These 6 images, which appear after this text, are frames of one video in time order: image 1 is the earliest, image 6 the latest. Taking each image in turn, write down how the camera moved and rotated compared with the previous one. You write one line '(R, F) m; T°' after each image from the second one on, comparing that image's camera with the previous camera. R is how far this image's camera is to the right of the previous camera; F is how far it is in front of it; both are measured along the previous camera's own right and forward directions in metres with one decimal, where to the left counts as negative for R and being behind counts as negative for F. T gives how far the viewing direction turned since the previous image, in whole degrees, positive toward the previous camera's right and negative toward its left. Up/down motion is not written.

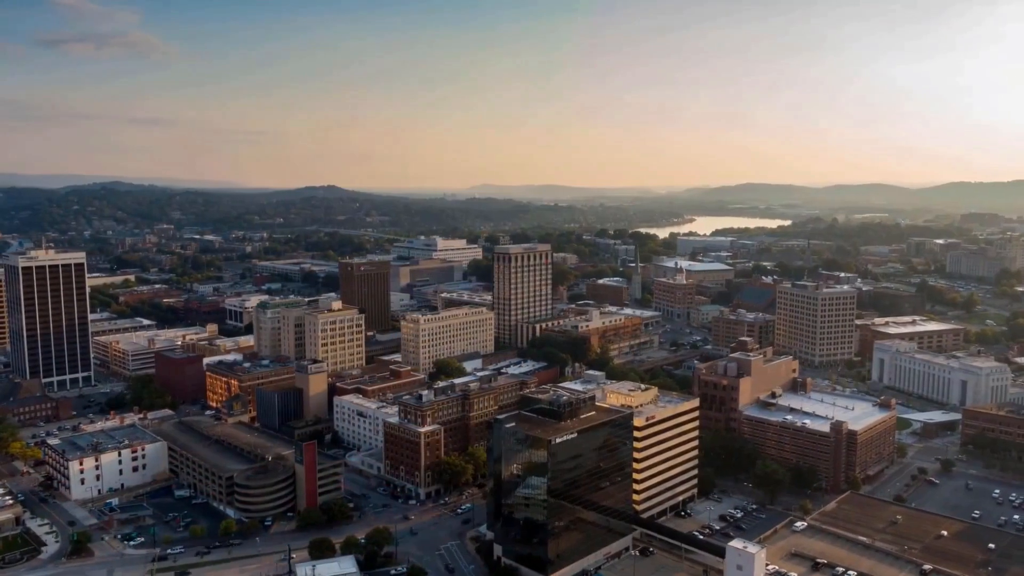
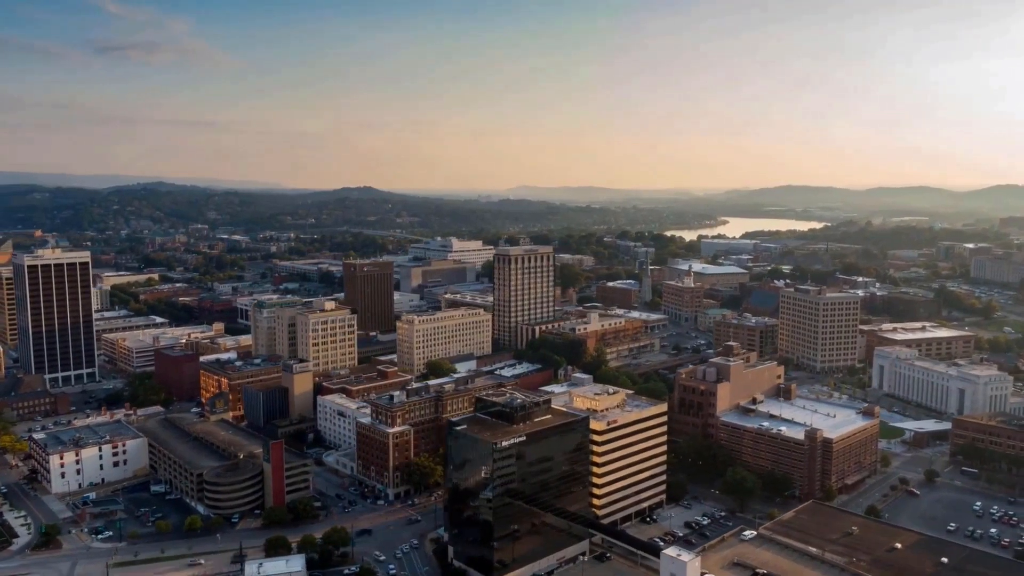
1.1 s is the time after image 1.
(+3.3, +0.1) m; -3°
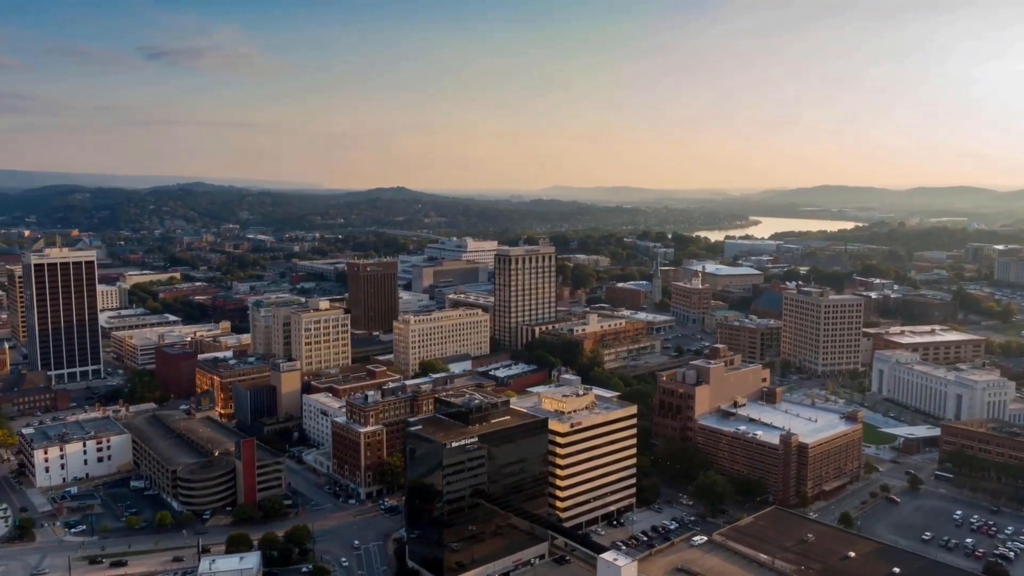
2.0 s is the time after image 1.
(+3.1, +0.2) m; -2°
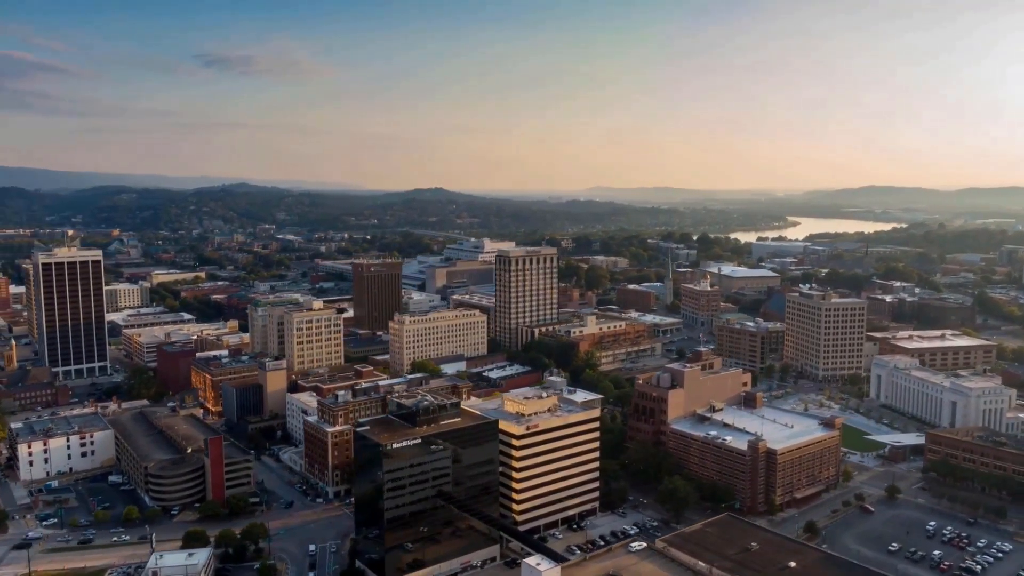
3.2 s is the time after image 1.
(+3.6, +0.2) m; -3°
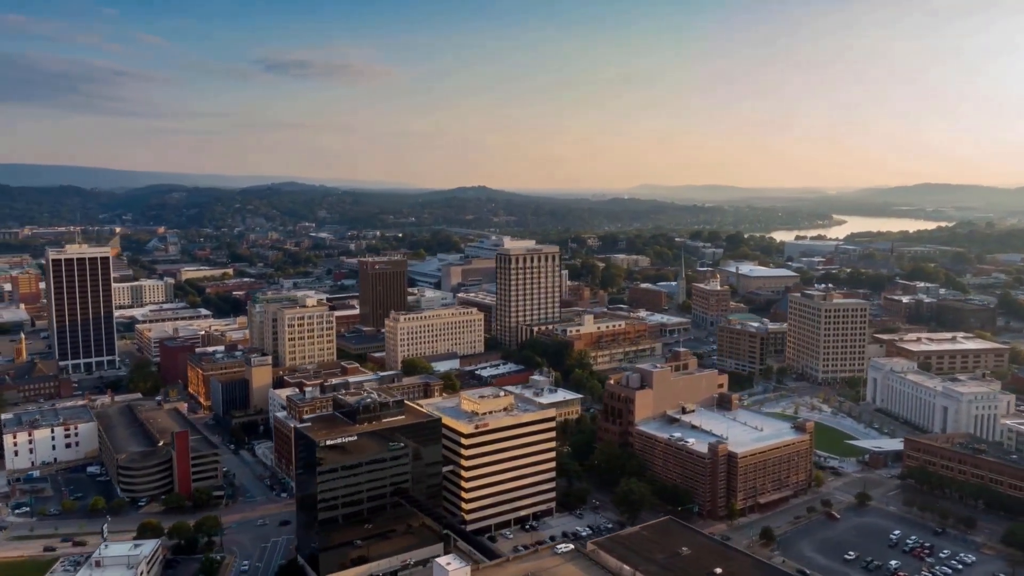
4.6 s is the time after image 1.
(+4.2, +0.3) m; -3°
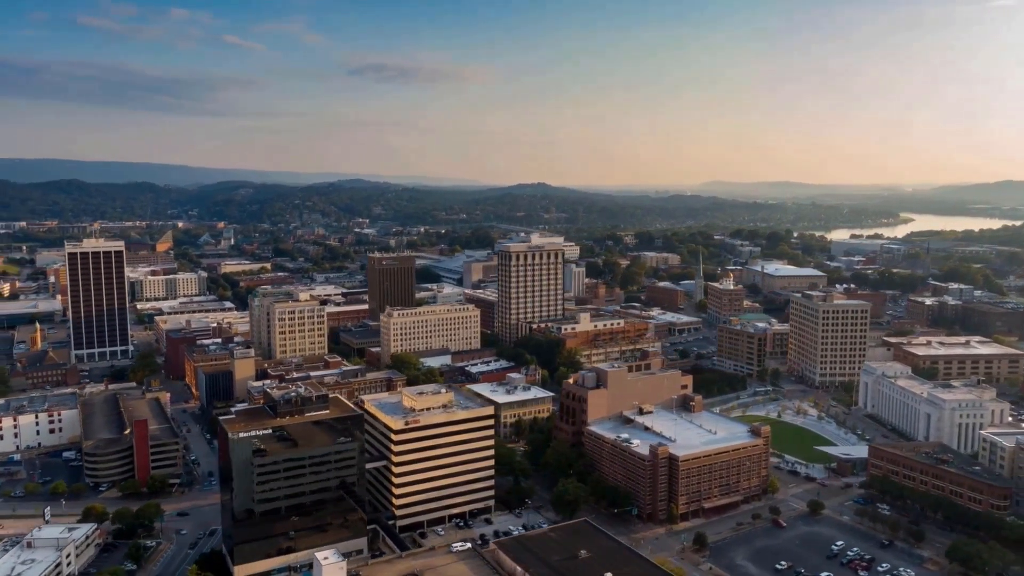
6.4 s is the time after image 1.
(+5.7, +0.4) m; -5°
